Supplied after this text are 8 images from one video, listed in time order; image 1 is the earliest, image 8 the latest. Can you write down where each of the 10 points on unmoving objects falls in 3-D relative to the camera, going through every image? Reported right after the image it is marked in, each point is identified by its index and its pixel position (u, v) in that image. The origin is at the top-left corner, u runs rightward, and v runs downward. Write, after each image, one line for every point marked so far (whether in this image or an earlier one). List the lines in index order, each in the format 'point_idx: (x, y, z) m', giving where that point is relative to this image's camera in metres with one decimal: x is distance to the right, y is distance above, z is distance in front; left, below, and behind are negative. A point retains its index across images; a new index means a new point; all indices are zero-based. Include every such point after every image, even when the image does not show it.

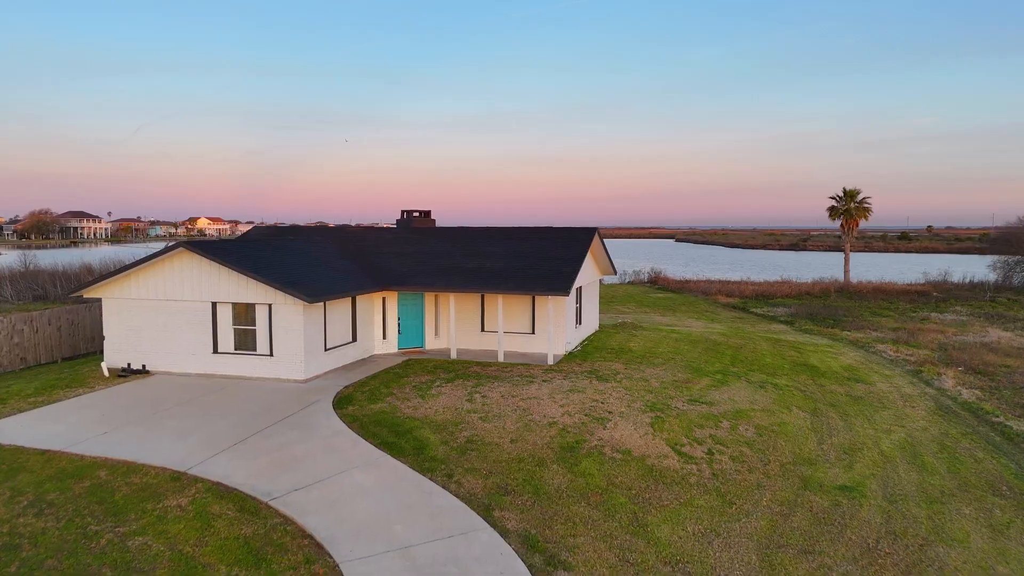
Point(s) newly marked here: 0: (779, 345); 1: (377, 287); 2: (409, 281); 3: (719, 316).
0: (+4.3, -0.9, +11.6) m
1: (-1.5, 0.0, +8.3) m
2: (-1.2, +0.1, +8.5) m
3: (+4.7, -0.6, +16.3) m
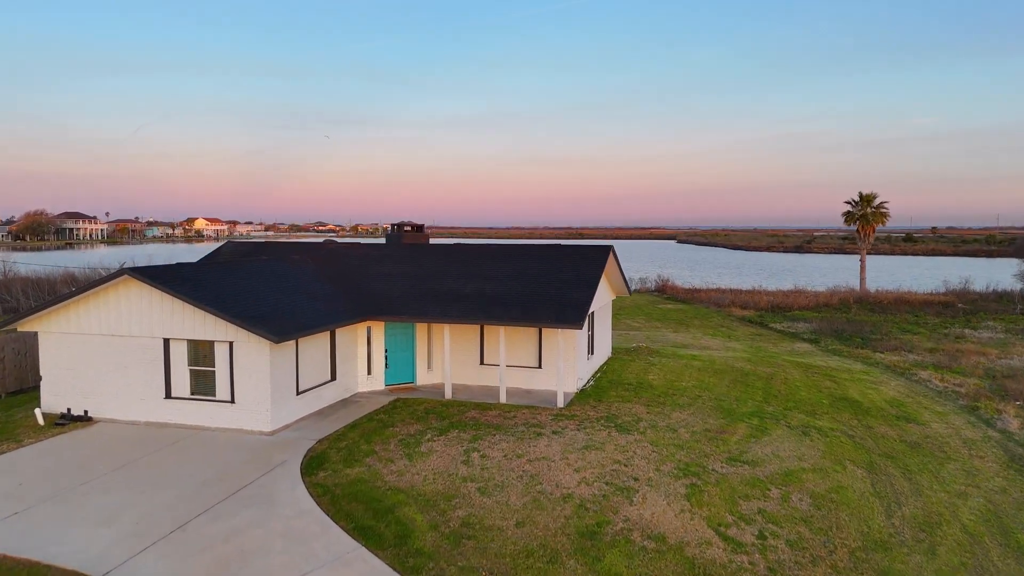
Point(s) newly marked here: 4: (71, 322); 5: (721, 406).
0: (+4.3, -1.2, +10.4) m
1: (-1.5, -0.3, +7.2) m
2: (-1.2, -0.2, +7.4) m
3: (+4.7, -0.9, +15.2) m
4: (-4.1, -0.3, +6.6) m
5: (+2.2, -1.2, +7.5) m
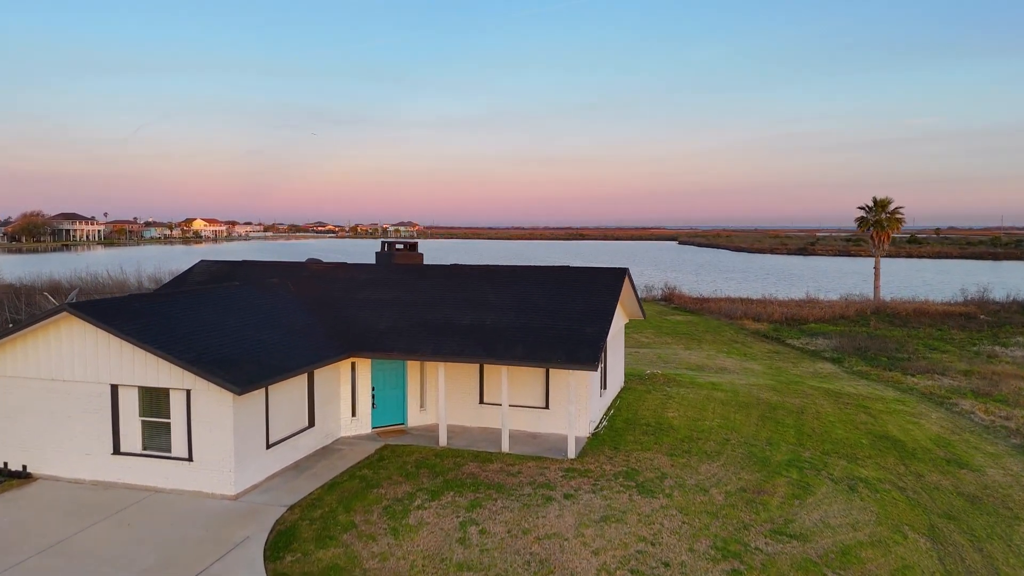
0: (+4.4, -1.5, +9.5) m
1: (-1.5, -0.6, +6.3) m
2: (-1.1, -0.5, +6.5) m
3: (+4.8, -1.2, +14.3) m
4: (-4.0, -0.6, +5.7) m
5: (+2.2, -1.5, +6.6) m
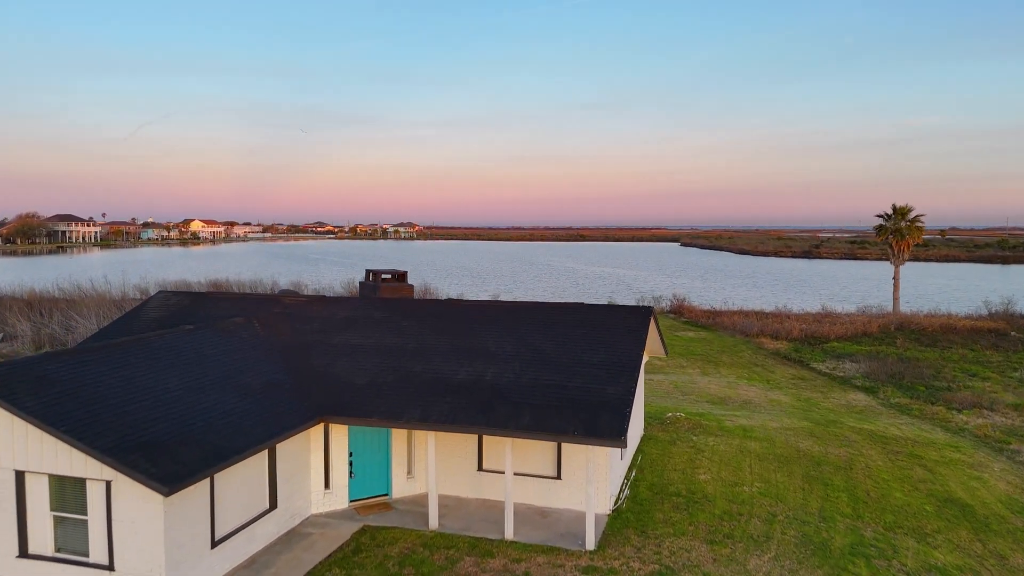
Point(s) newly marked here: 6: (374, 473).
0: (+4.4, -1.9, +8.4) m
1: (-1.4, -0.9, +5.1) m
2: (-1.1, -0.9, +5.3) m
3: (+4.8, -1.6, +13.1) m
4: (-4.0, -1.0, +4.6) m
5: (+2.3, -1.9, +5.5) m
6: (-1.1, -1.5, +5.9) m
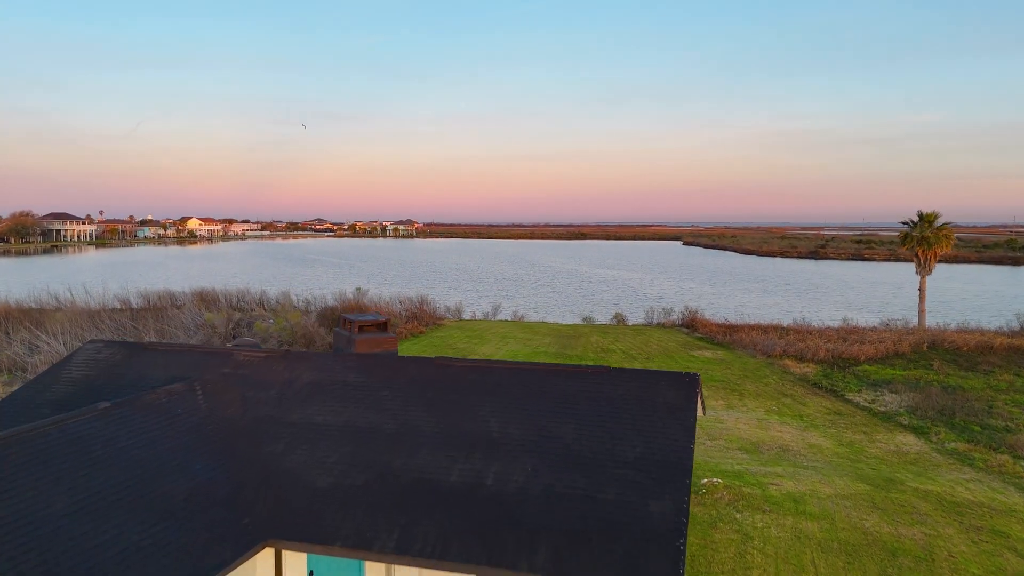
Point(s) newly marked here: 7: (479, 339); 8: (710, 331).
0: (+4.5, -2.3, +7.1) m
1: (-1.4, -1.4, +3.8) m
2: (-1.0, -1.3, +4.0) m
3: (+4.9, -2.0, +11.8) m
4: (-3.9, -1.4, +3.3) m
5: (+2.3, -2.3, +4.1) m
6: (-1.1, -2.0, +4.6) m
7: (-0.9, -1.4, +19.2) m
8: (+5.3, -1.2, +19.5) m
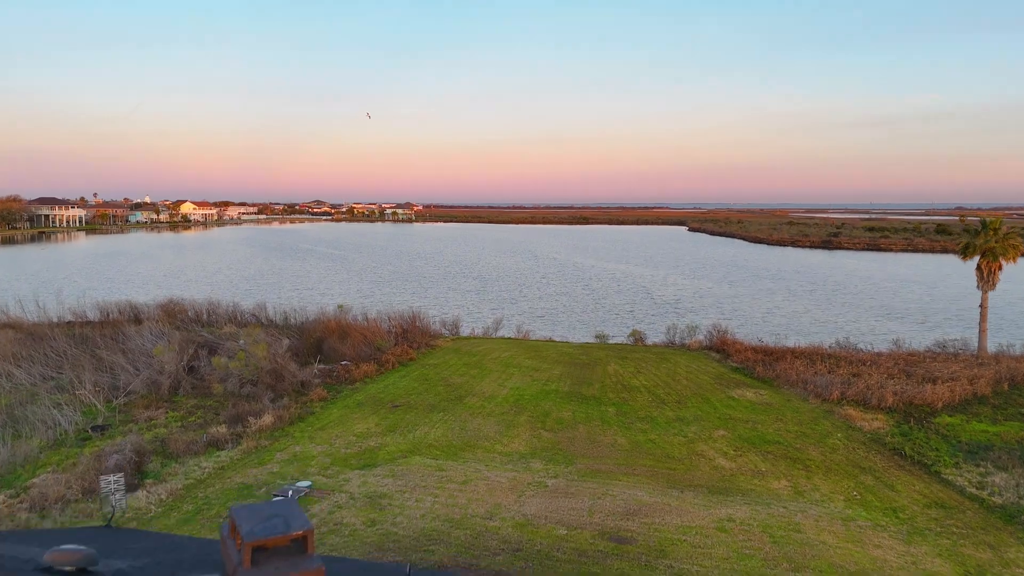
0: (+4.6, -3.1, +4.5) m
1: (-1.3, -2.3, +1.1) m
2: (-0.9, -2.2, +1.3) m
3: (+5.0, -2.7, +9.2) m
4: (-3.8, -2.3, +0.6) m
5: (+2.4, -3.2, +1.5) m
6: (-1.0, -2.8, +2.0) m
7: (-0.8, -1.9, +16.5) m
8: (+5.4, -1.7, +16.8) m
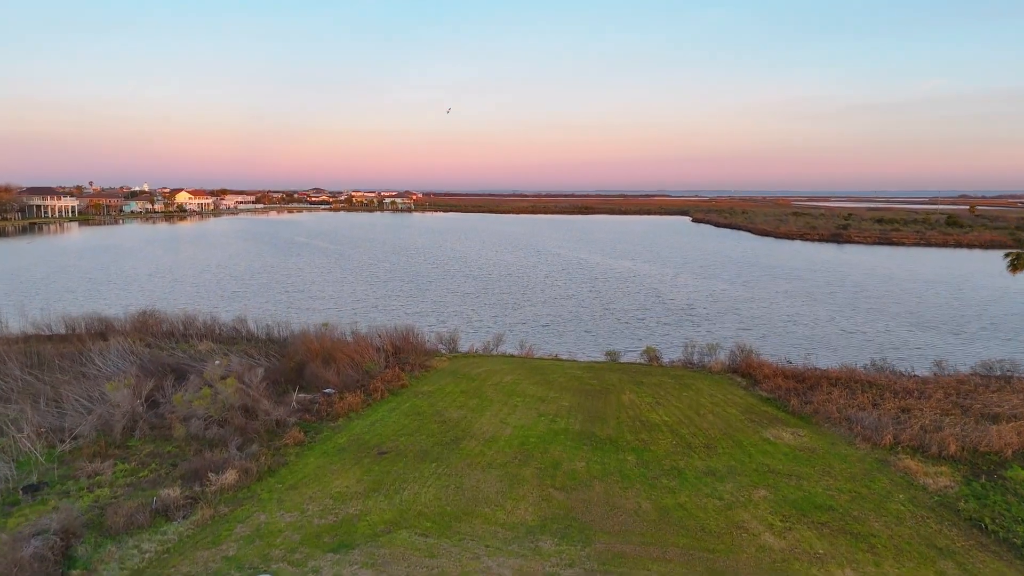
0: (+4.6, -3.7, +2.7) m
1: (-1.2, -3.0, -0.6) m
2: (-0.9, -2.9, -0.4) m
3: (+5.0, -3.3, +7.4) m
4: (-3.8, -3.0, -1.1) m
5: (+2.5, -3.9, -0.2) m
6: (-0.9, -3.5, +0.2) m
7: (-0.7, -2.3, +14.8) m
8: (+5.5, -2.1, +15.0) m
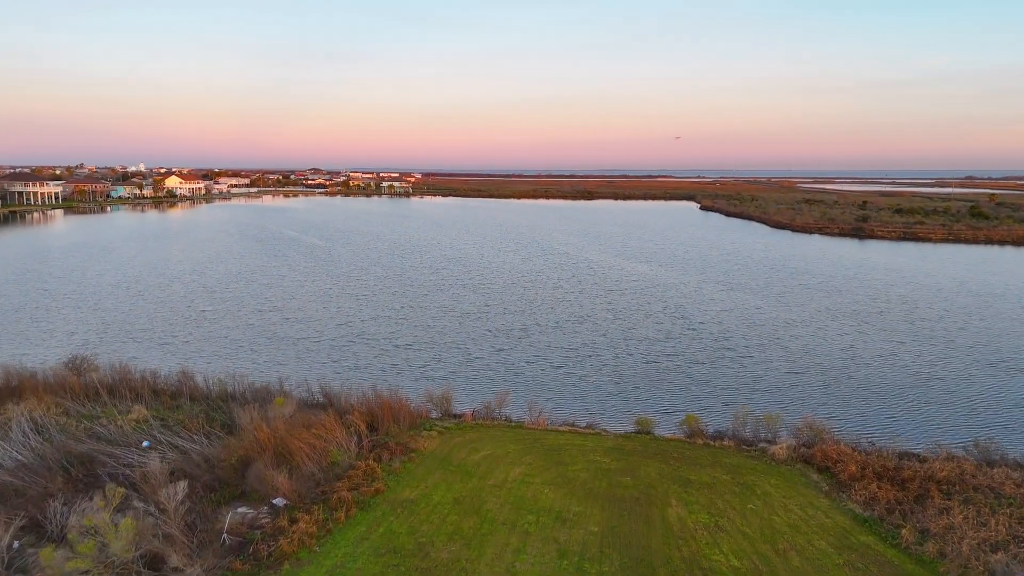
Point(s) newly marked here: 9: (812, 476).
0: (+4.8, -5.3, -0.9) m
1: (-1.1, -4.7, -4.3) m
2: (-0.7, -4.6, -4.1) m
3: (+5.2, -4.7, +3.8) m
4: (-3.6, -4.7, -4.8) m
5: (+2.6, -5.6, -3.9) m
6: (-0.8, -5.2, -3.4) m
7: (-0.6, -3.5, +11.1) m
8: (+5.7, -3.3, +11.3) m
9: (+5.2, -3.2, +12.5) m
